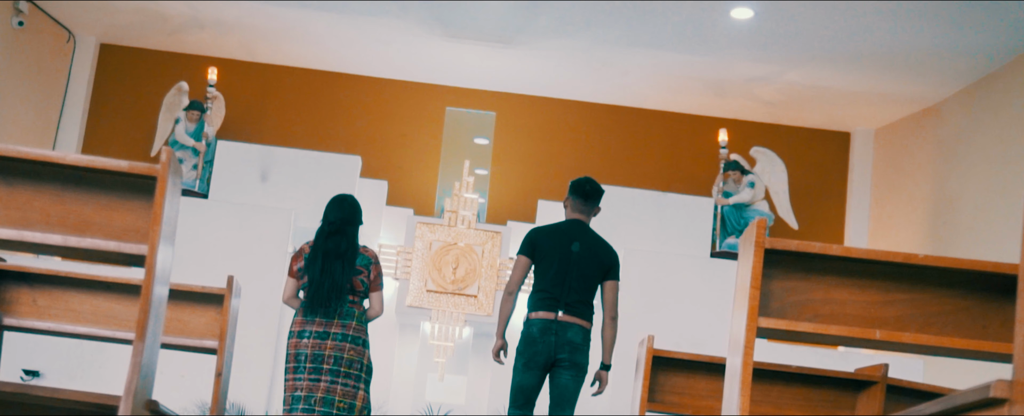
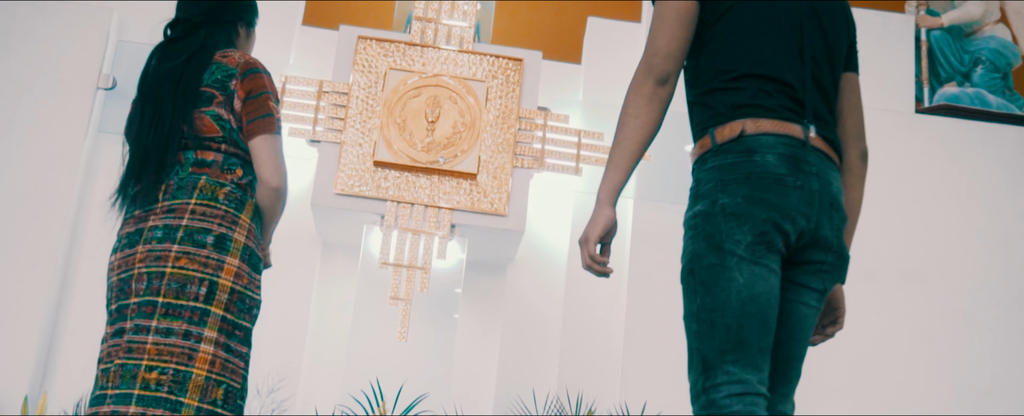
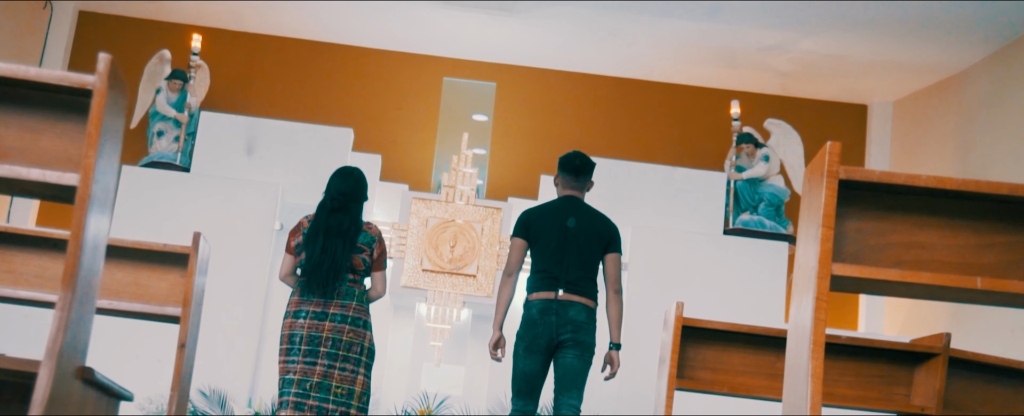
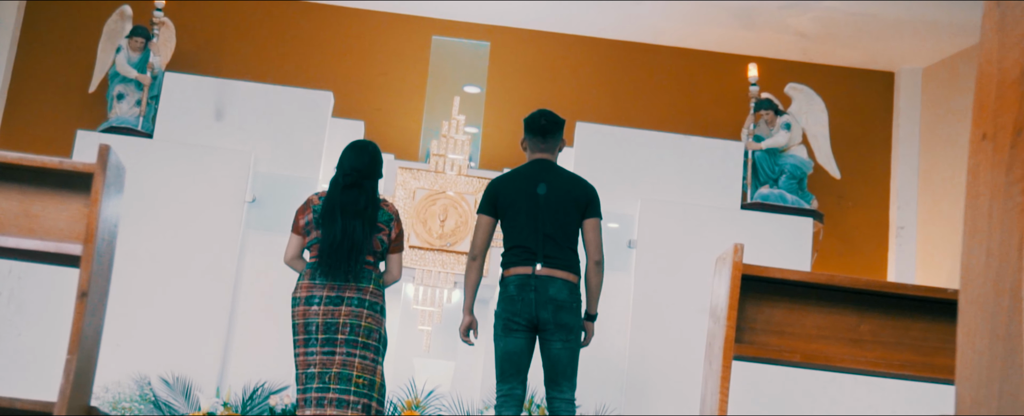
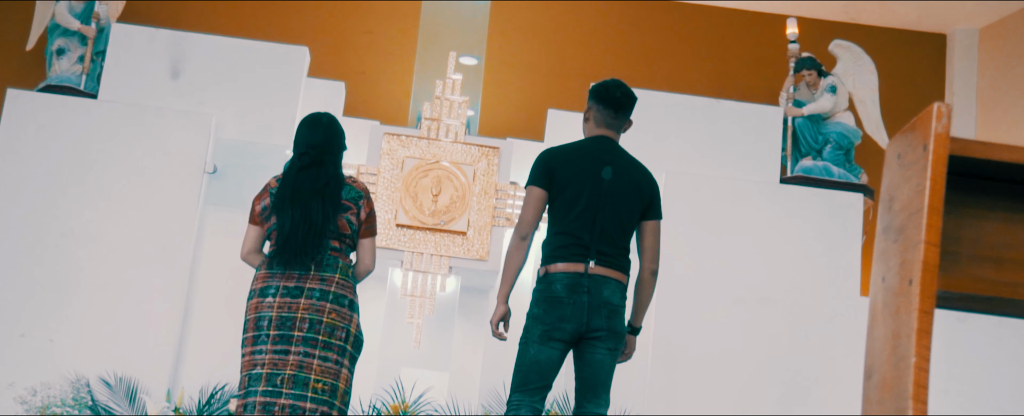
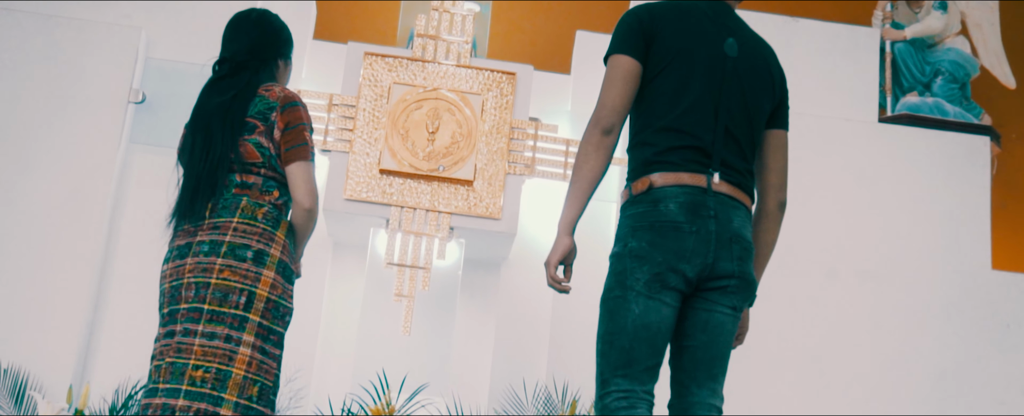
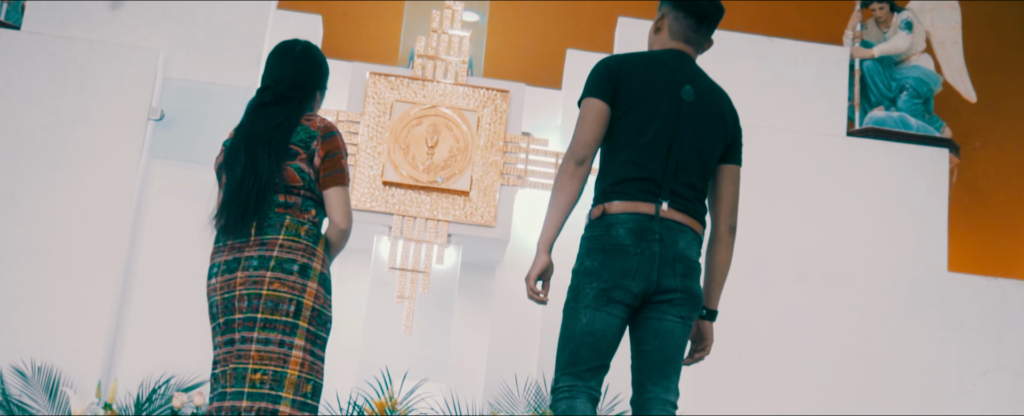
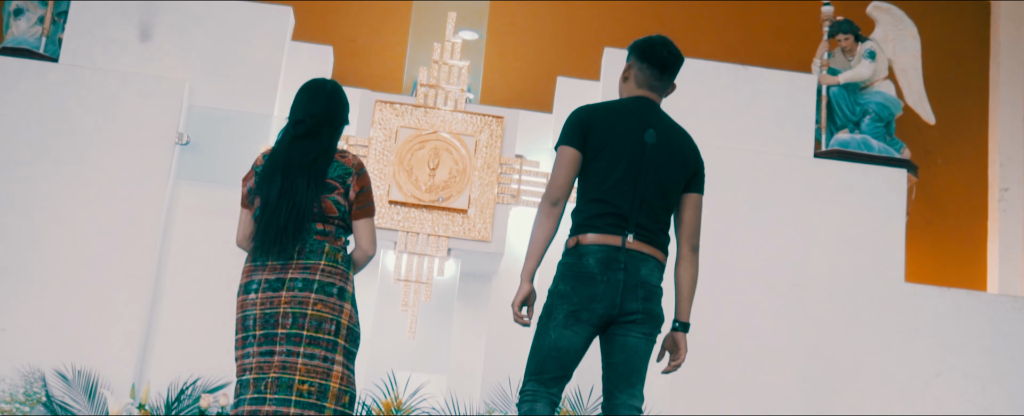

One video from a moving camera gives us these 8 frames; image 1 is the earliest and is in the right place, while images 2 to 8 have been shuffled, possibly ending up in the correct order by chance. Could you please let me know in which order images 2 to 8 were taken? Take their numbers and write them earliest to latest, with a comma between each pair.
3, 4, 5, 8, 7, 6, 2
